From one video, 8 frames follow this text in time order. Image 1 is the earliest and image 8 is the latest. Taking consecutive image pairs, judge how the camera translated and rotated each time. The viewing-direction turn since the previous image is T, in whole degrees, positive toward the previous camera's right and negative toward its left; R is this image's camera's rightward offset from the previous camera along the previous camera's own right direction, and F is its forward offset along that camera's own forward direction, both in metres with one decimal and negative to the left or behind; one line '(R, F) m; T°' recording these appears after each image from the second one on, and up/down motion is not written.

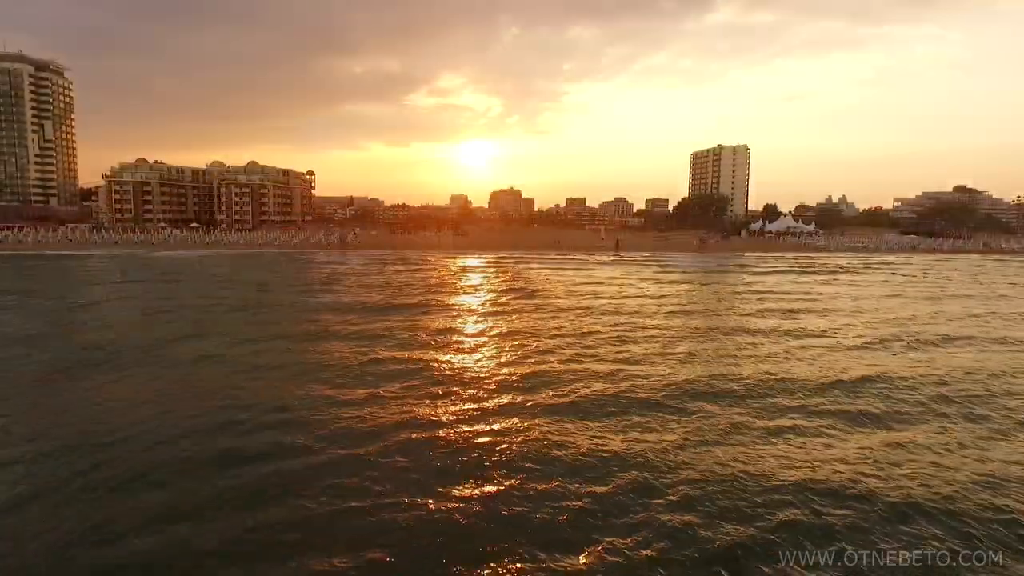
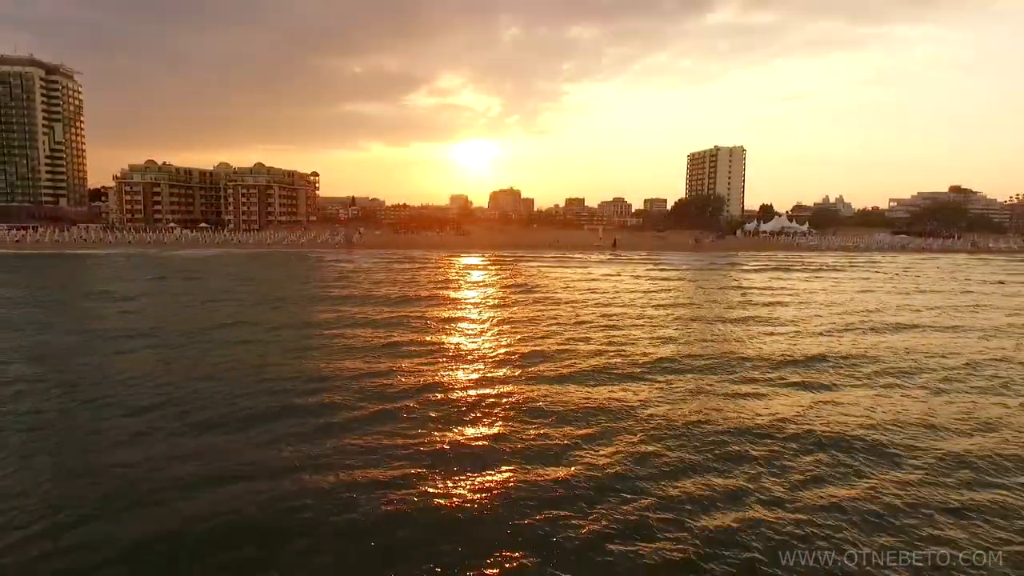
(0.0, -2.2) m; 0°
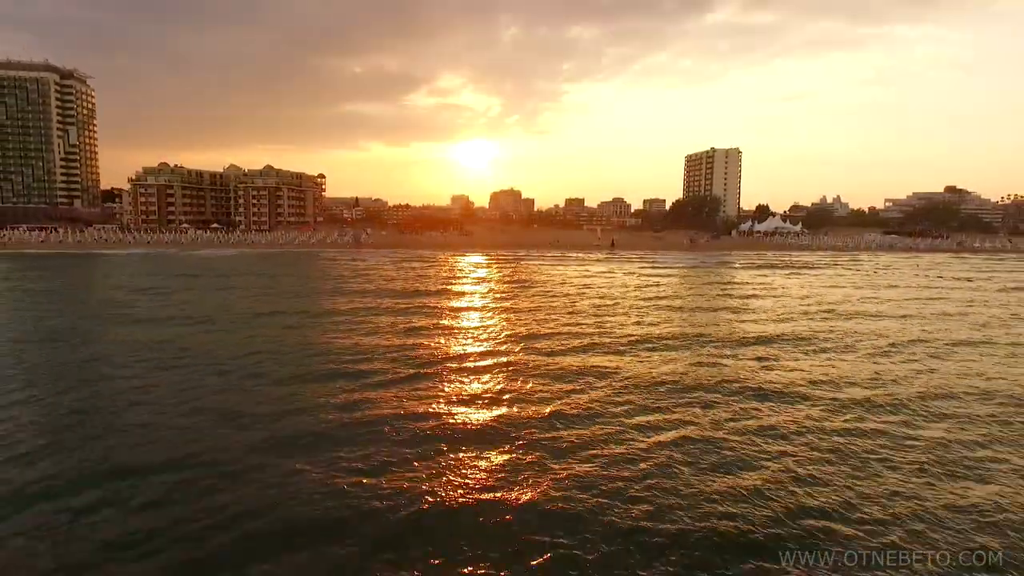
(-0.1, -3.0) m; 0°
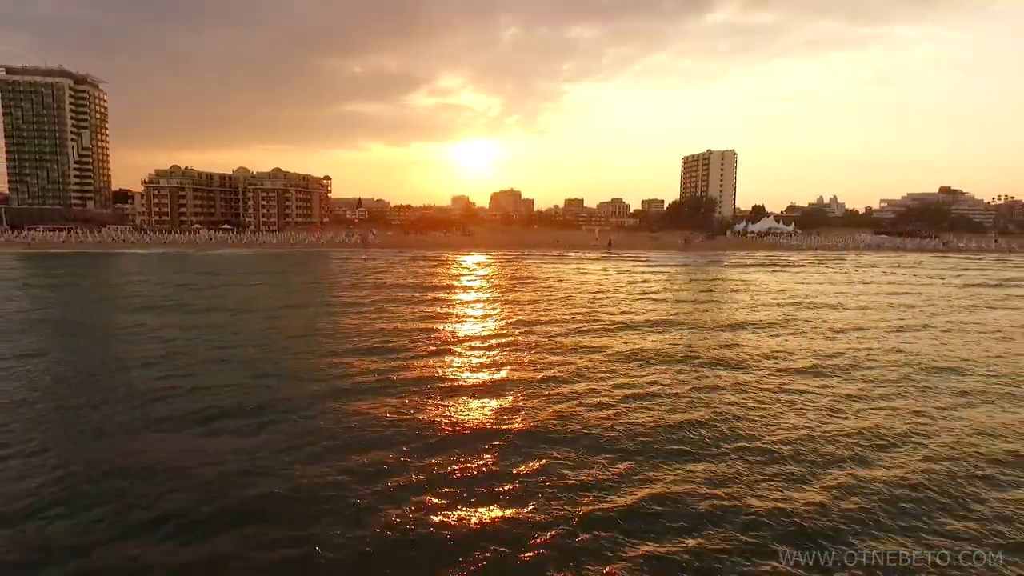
(-0.1, -3.0) m; 0°
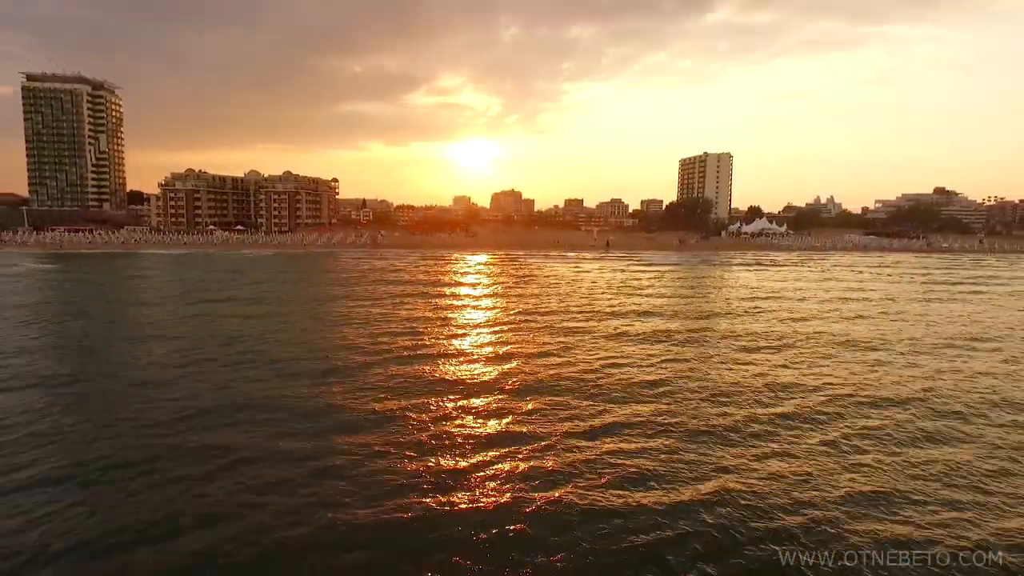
(-0.1, -3.8) m; 0°
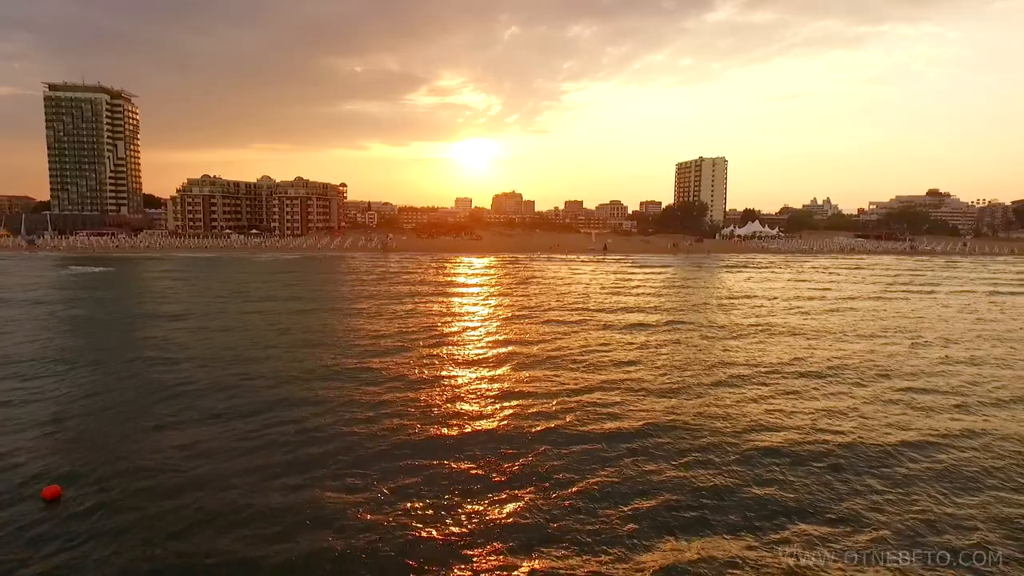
(-0.1, -4.5) m; 0°
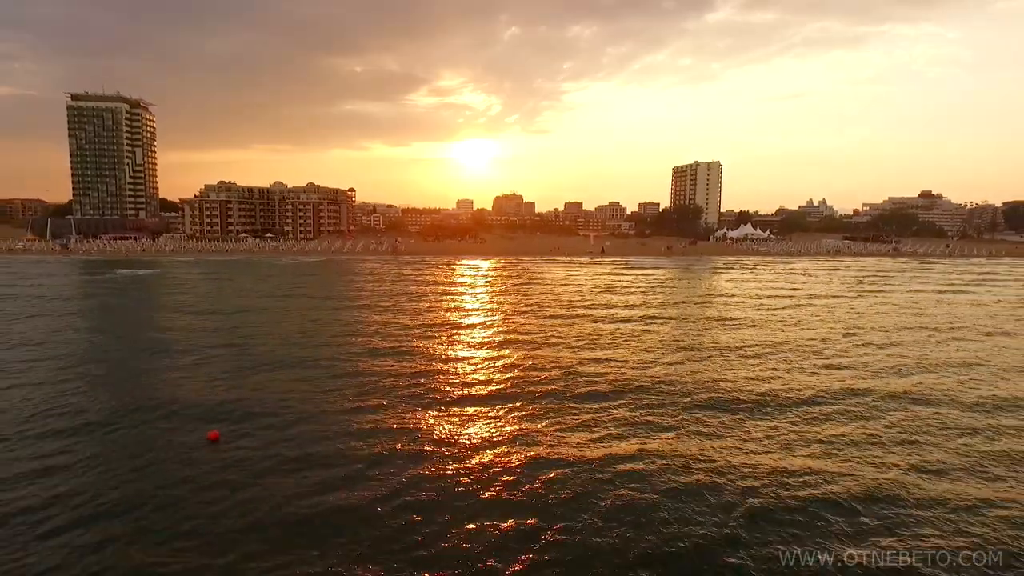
(-0.1, -5.0) m; 0°
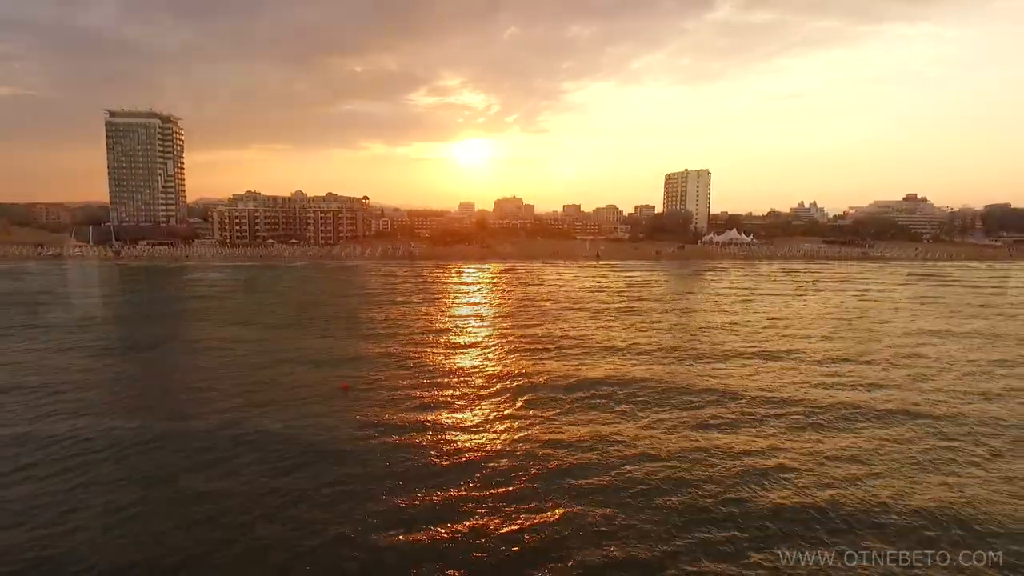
(-0.3, -9.7) m; 0°
